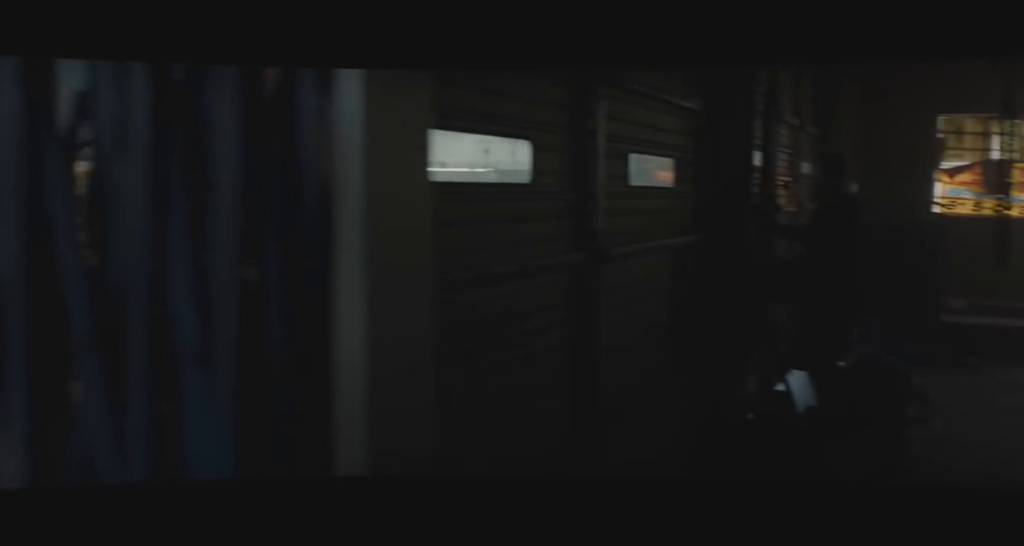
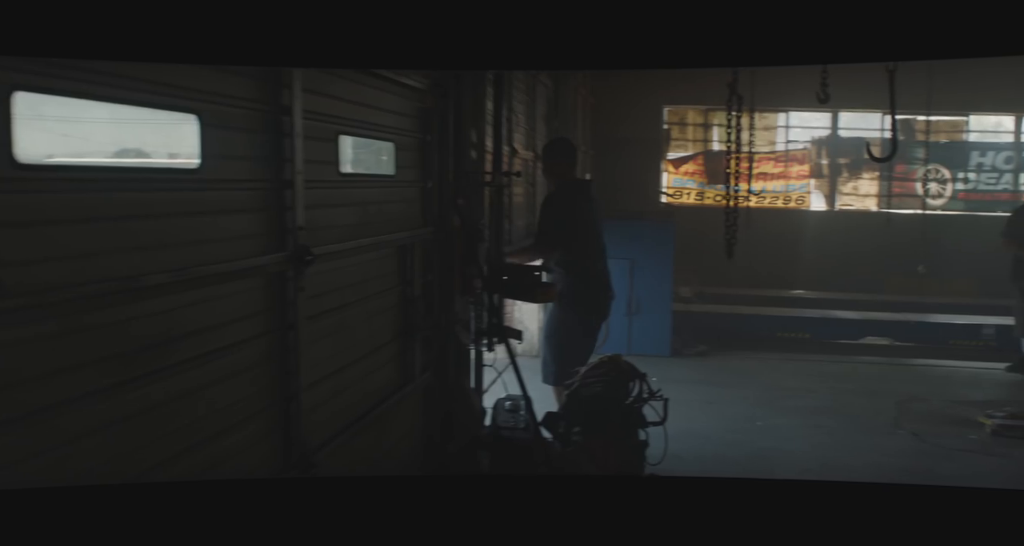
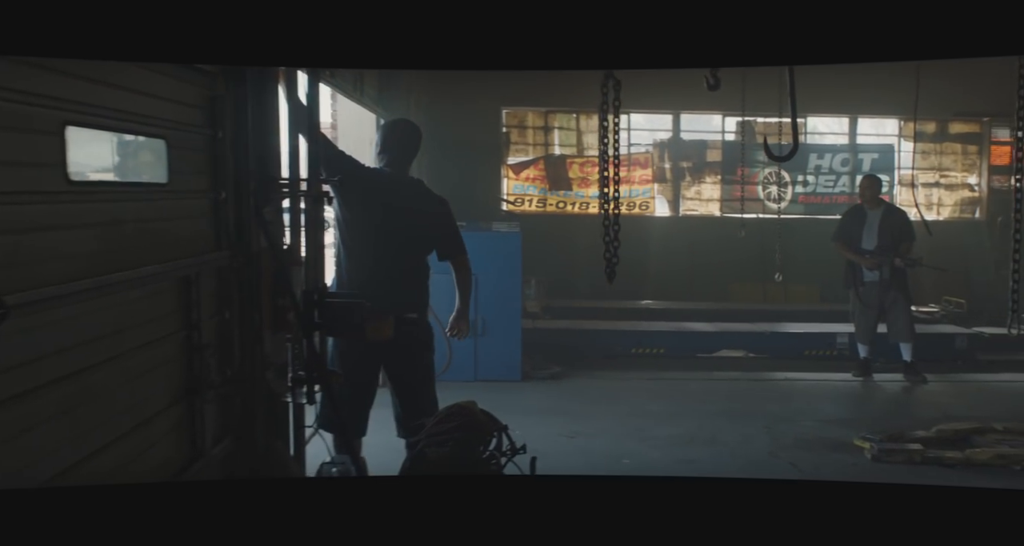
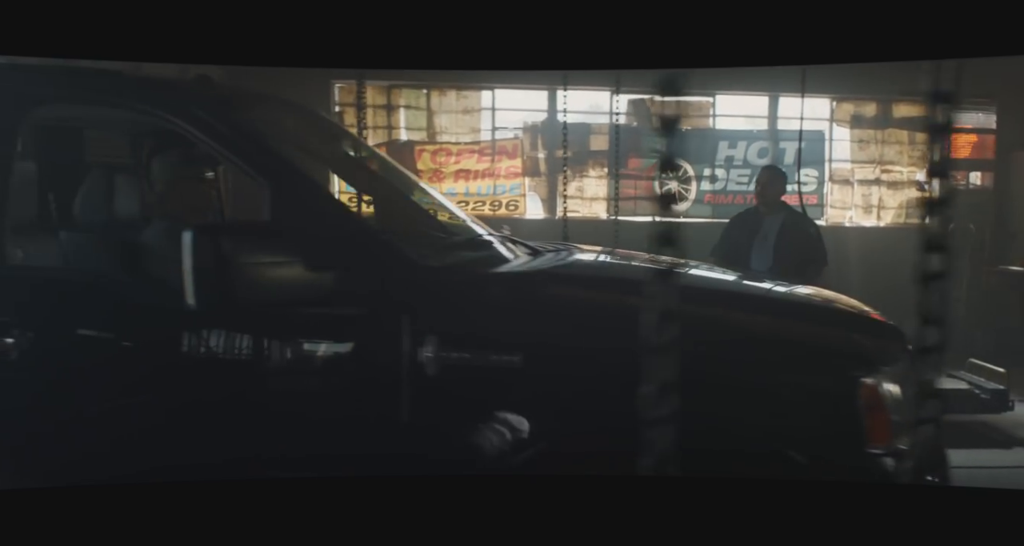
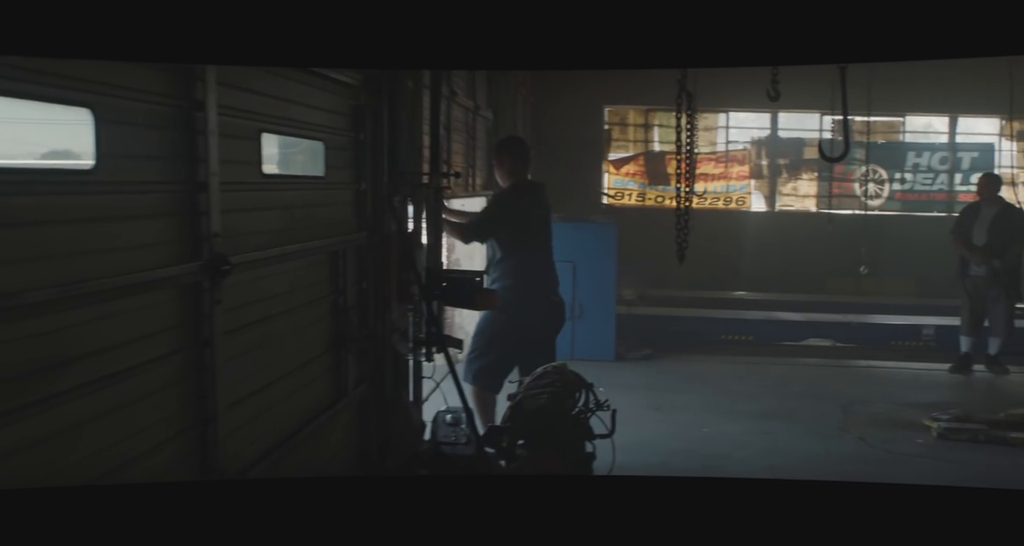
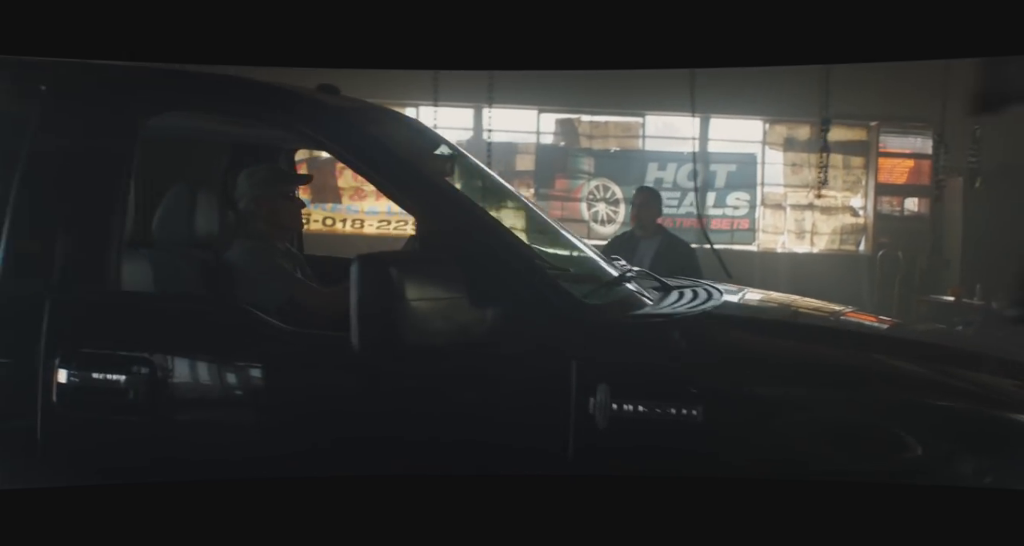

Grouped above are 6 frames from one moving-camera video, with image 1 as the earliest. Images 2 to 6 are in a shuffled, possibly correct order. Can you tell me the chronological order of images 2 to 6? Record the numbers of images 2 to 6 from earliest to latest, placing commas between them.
2, 5, 3, 4, 6
